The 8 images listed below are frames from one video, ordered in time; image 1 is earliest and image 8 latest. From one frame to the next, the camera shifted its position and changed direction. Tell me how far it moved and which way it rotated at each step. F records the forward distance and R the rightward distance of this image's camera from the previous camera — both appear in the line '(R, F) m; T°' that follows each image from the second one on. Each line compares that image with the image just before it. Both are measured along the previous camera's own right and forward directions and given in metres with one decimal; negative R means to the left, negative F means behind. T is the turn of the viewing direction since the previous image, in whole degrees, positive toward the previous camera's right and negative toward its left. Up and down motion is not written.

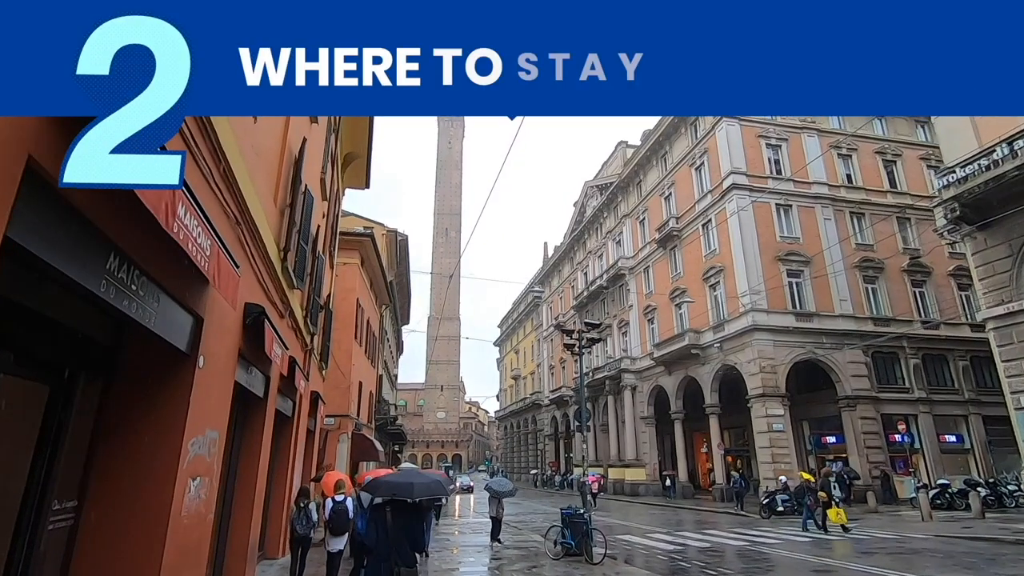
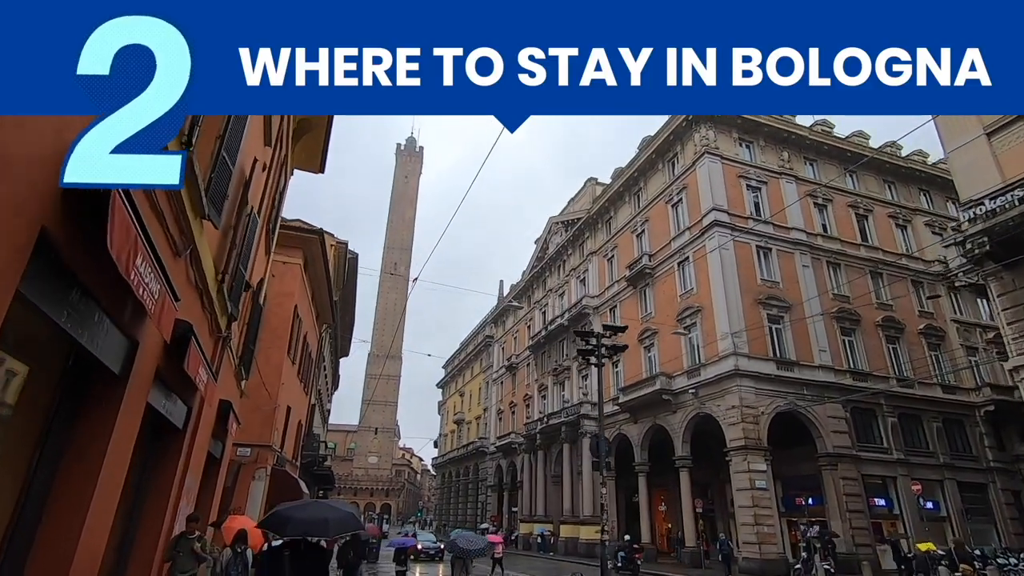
(-0.7, +2.7) m; +5°
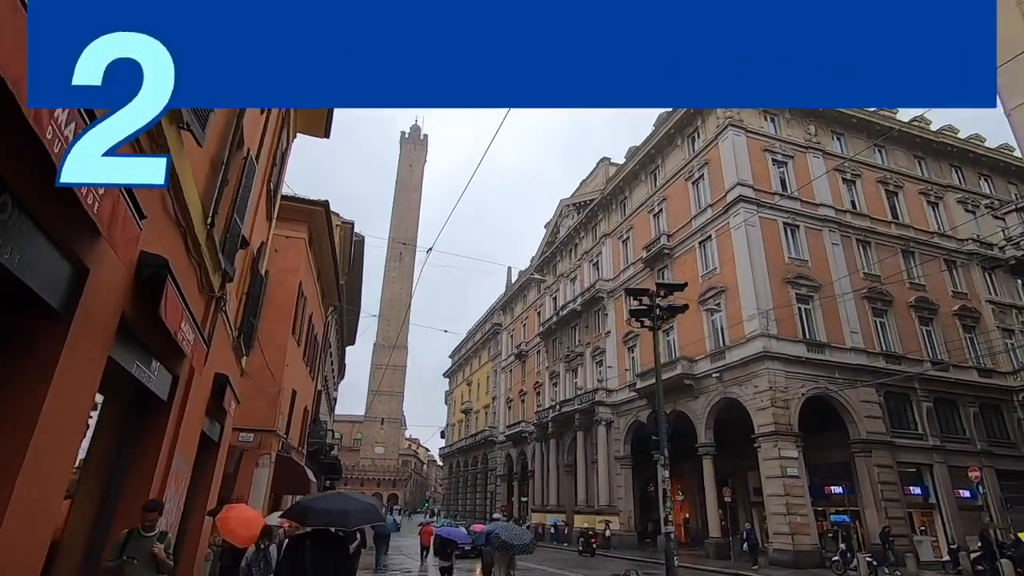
(-0.4, +1.2) m; 0°
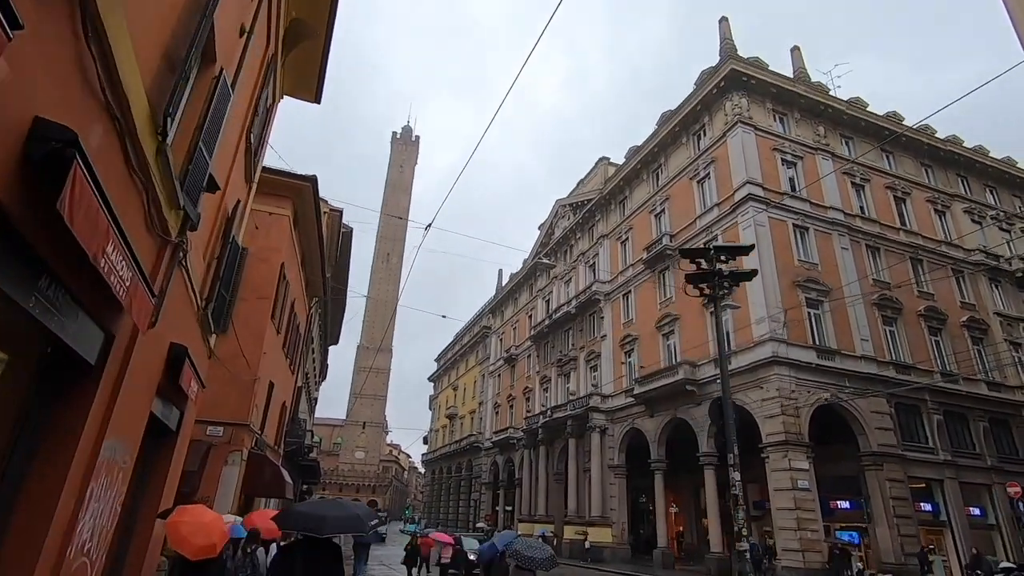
(-0.4, +1.3) m; +1°
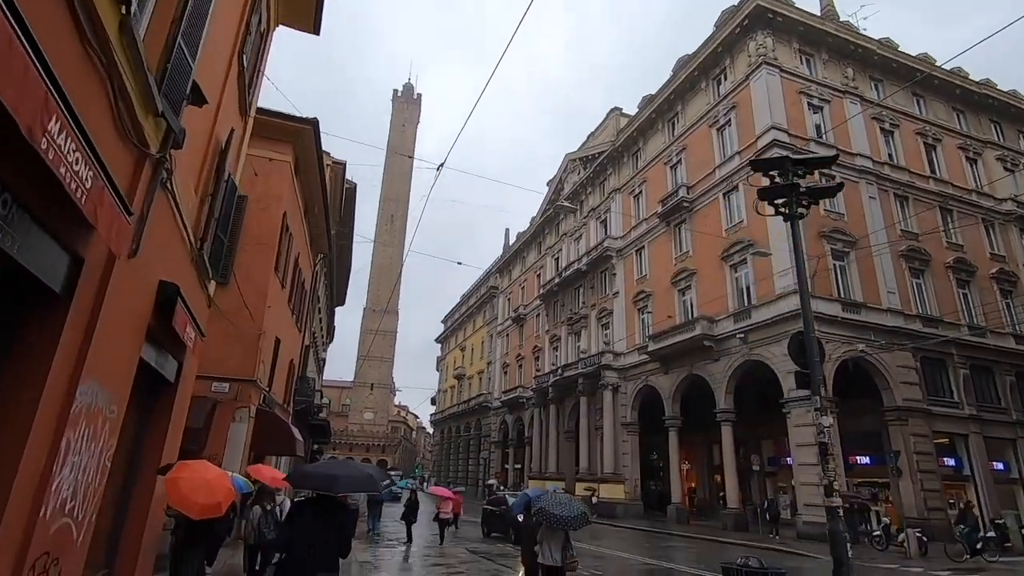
(-0.3, +0.8) m; 0°
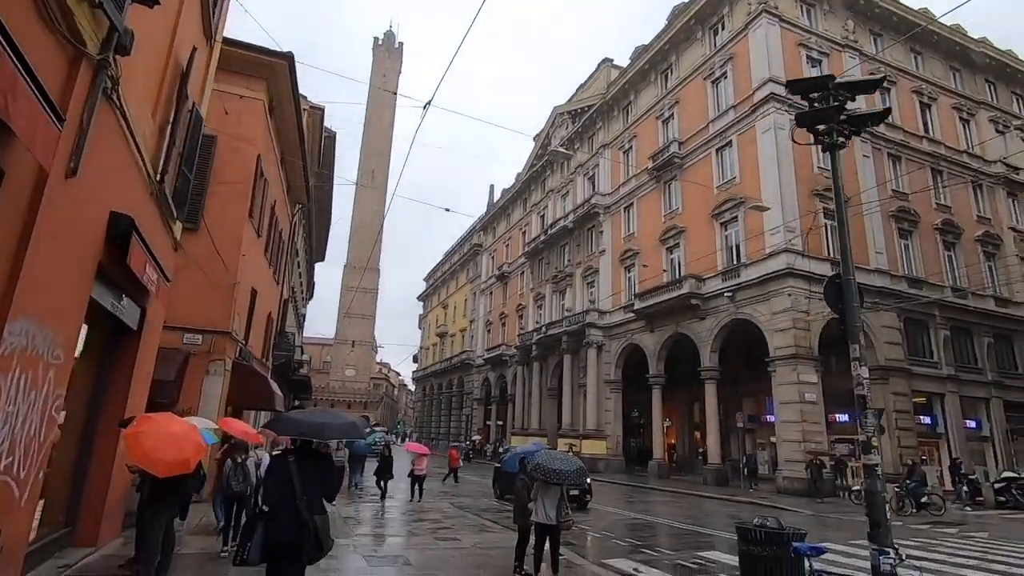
(-0.1, +0.5) m; +2°
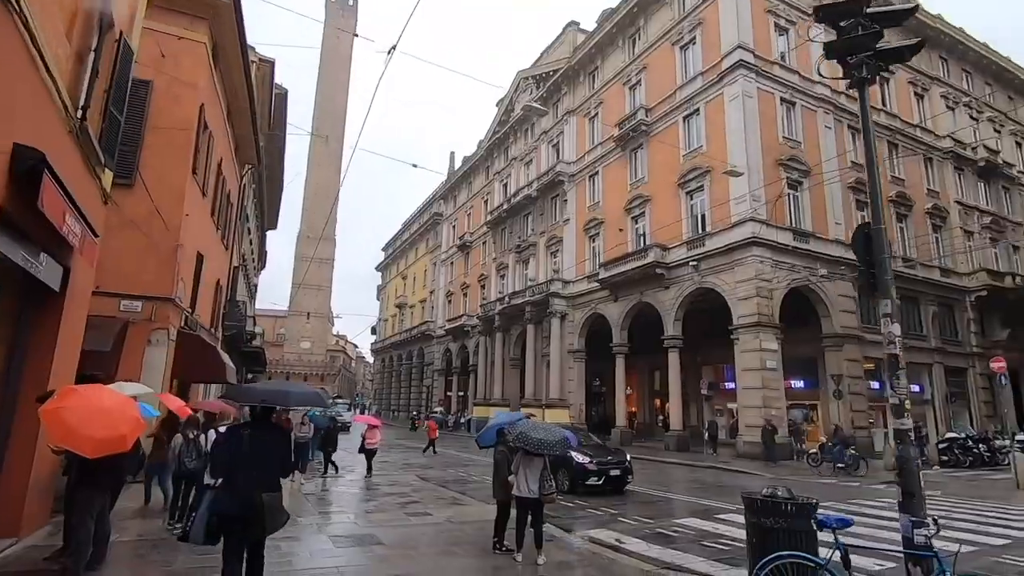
(-0.2, +0.5) m; +4°
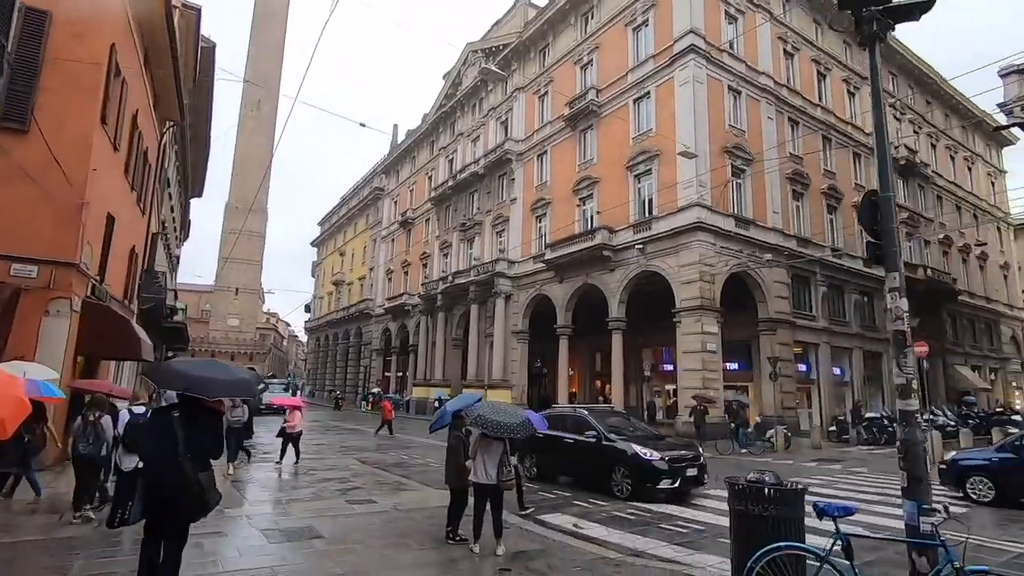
(-0.2, +0.4) m; +6°
